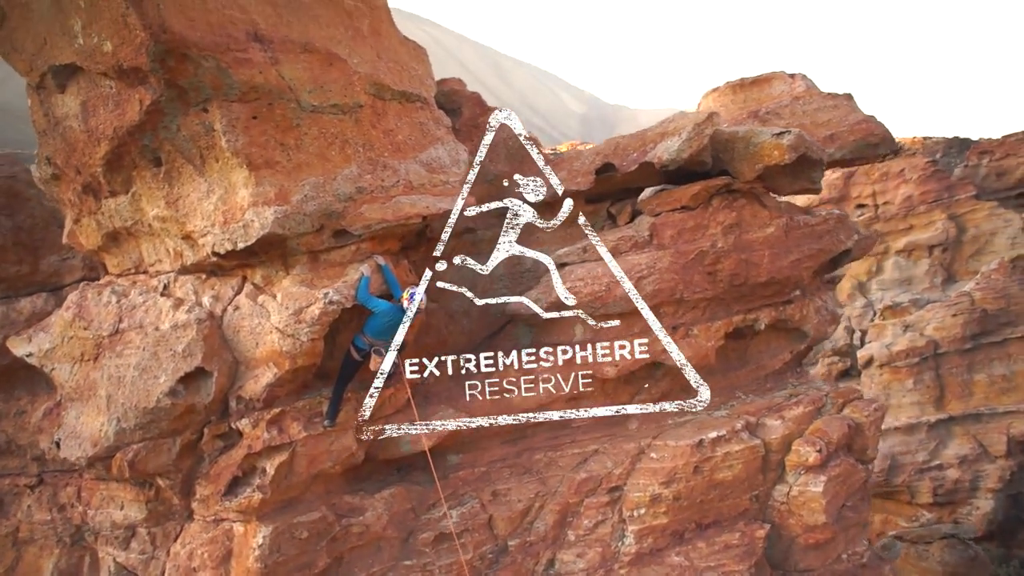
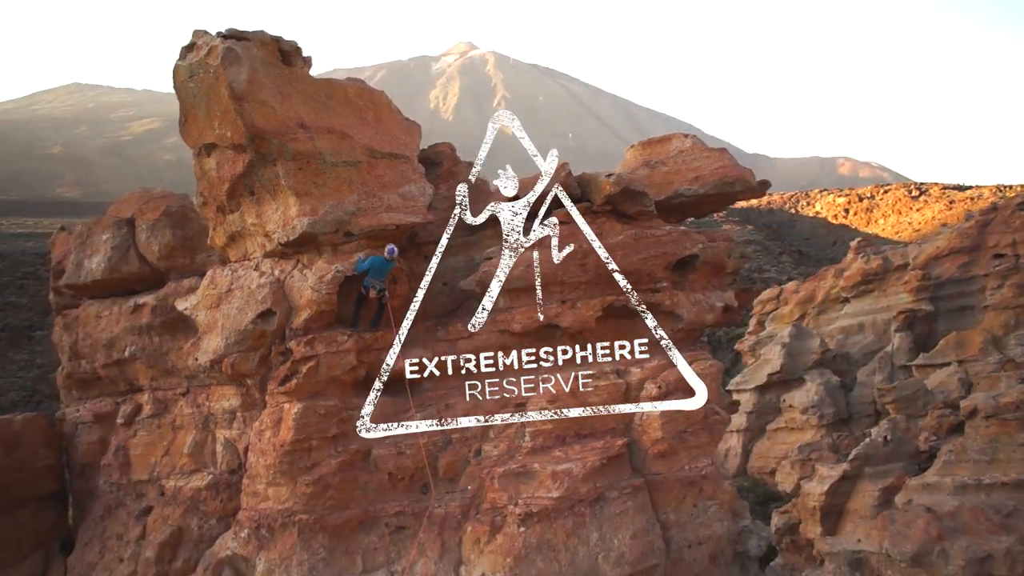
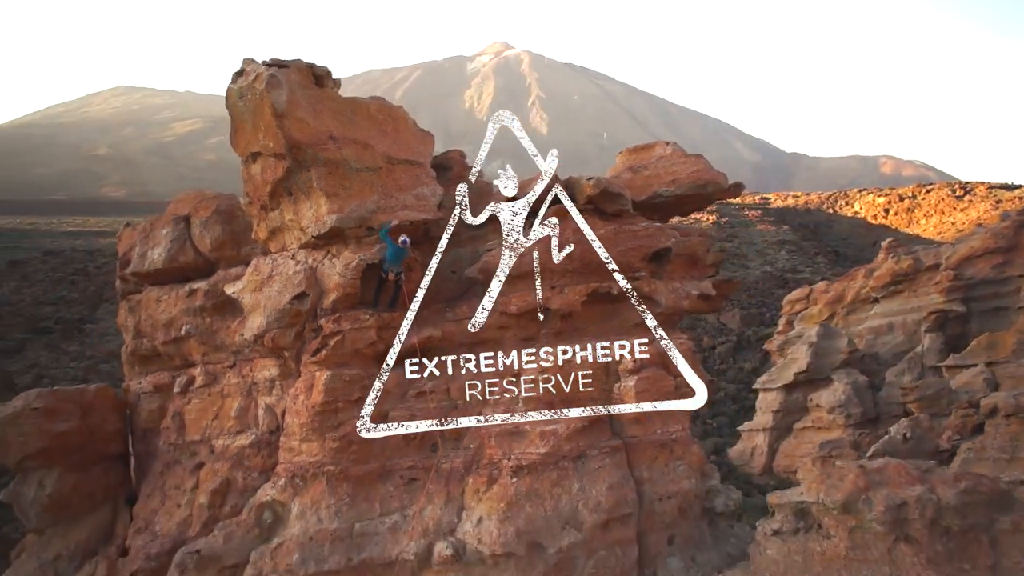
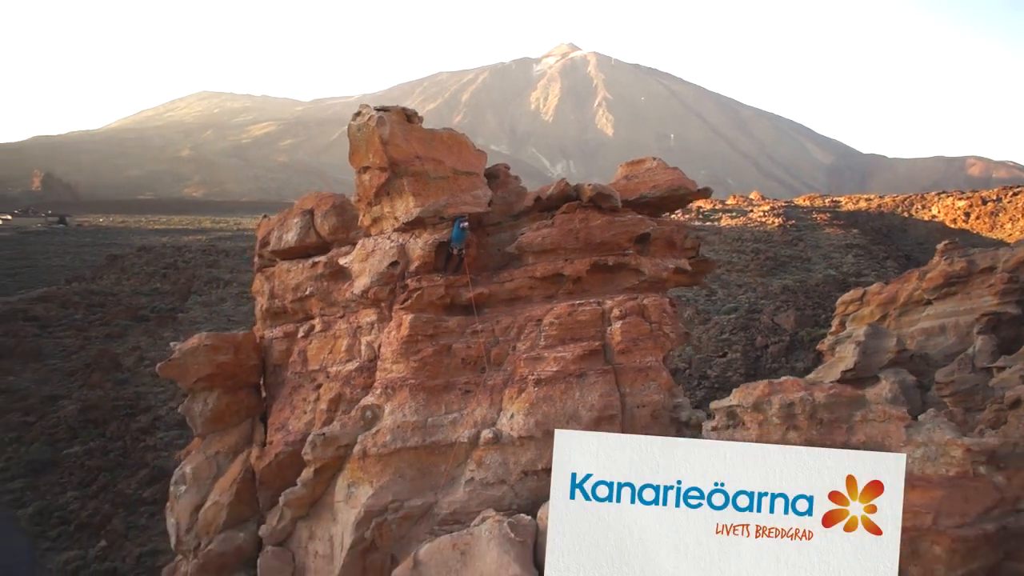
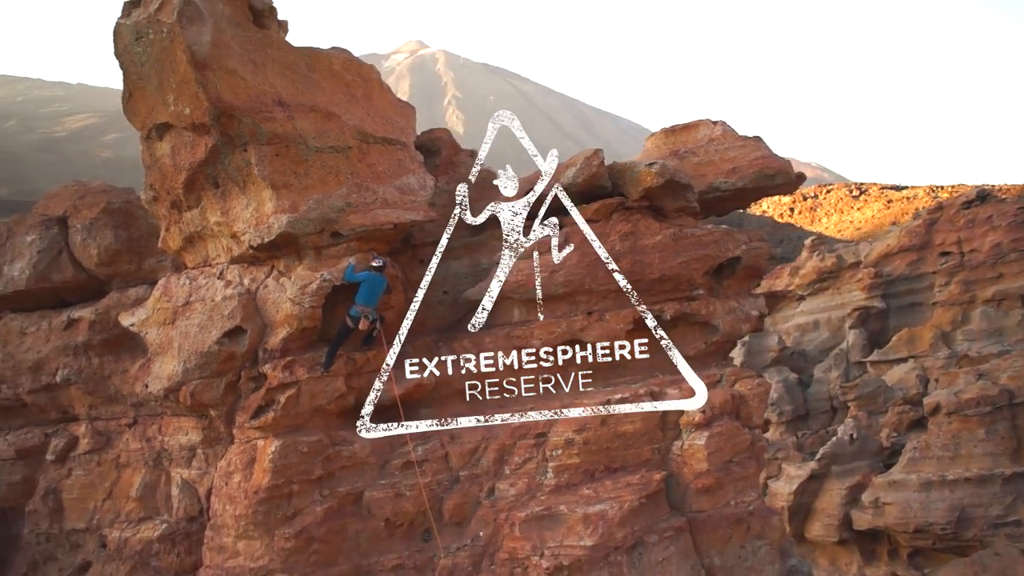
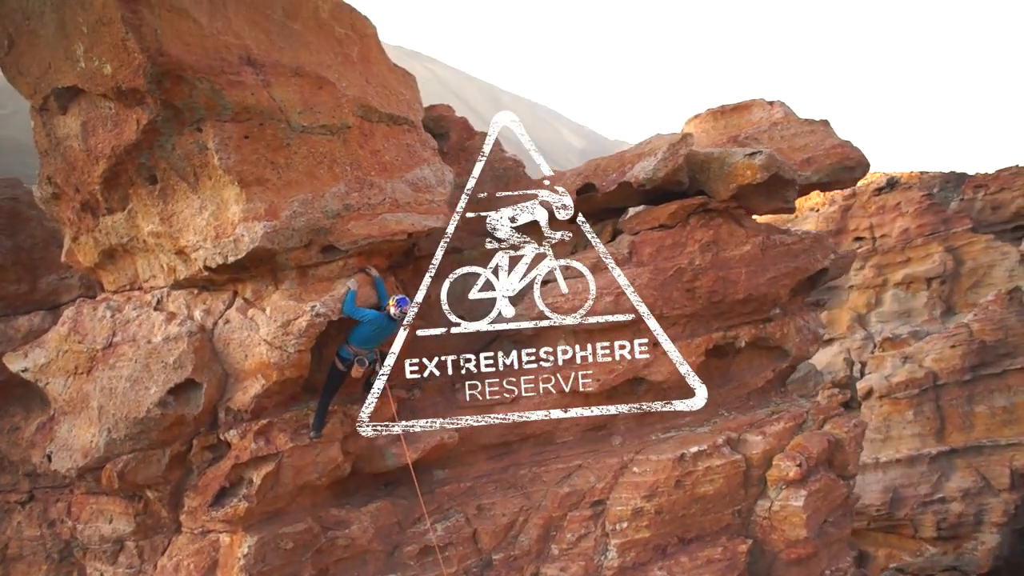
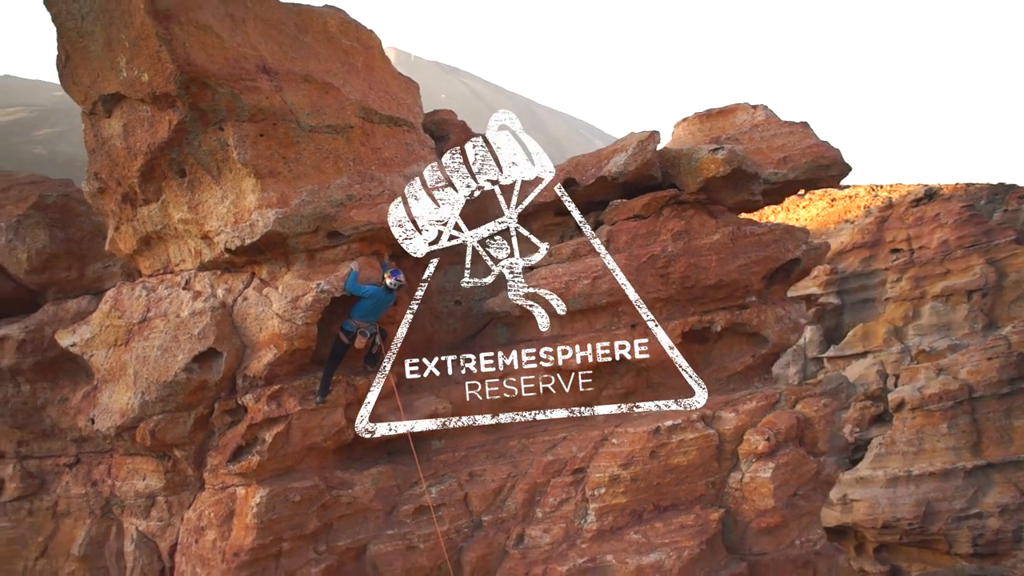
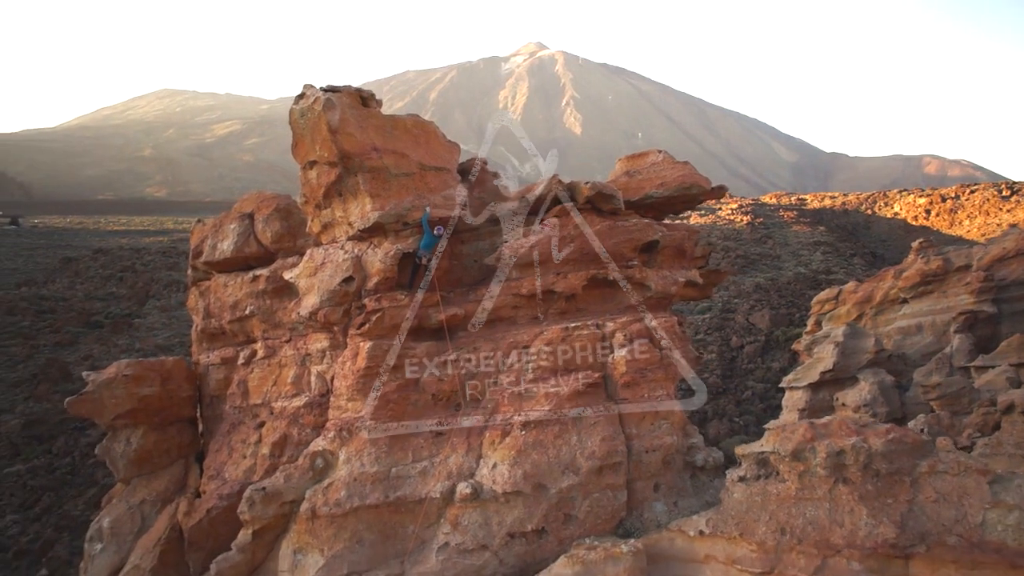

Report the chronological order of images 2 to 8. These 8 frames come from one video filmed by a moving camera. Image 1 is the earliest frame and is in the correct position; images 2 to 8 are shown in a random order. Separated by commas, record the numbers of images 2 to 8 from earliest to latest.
6, 7, 5, 2, 3, 8, 4
